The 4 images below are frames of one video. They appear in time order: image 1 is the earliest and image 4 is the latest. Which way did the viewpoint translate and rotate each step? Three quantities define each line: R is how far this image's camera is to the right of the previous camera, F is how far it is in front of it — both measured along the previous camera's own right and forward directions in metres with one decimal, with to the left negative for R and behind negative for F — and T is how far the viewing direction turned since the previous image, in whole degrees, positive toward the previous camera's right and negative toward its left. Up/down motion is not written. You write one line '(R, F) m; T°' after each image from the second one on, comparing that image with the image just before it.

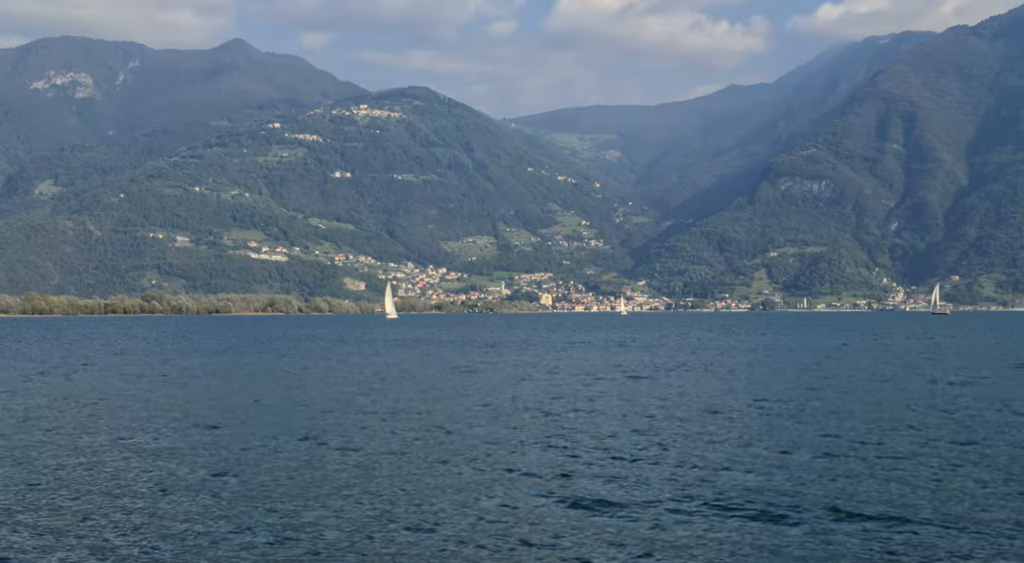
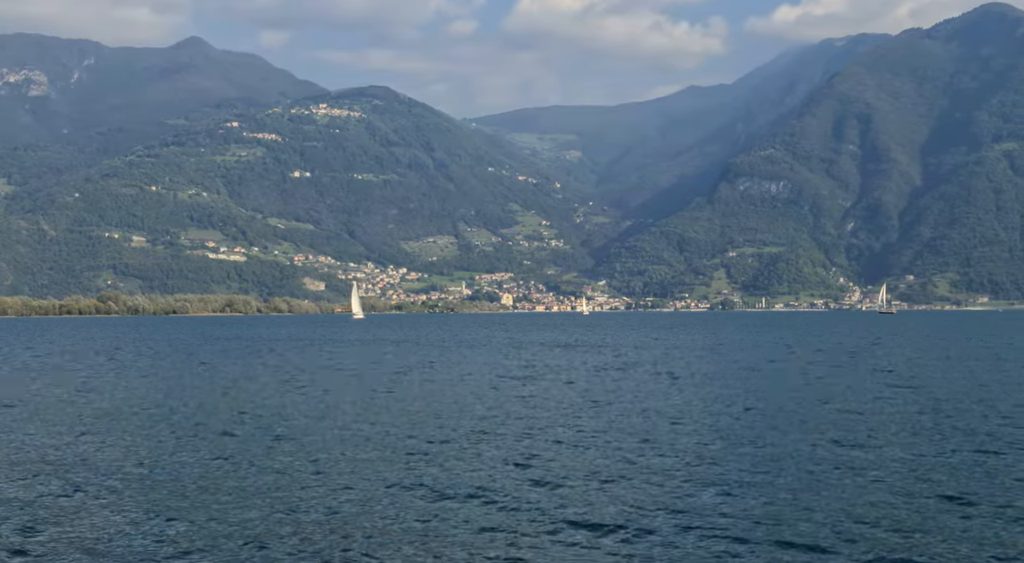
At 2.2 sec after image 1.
(-0.1, +0.5) m; +2°
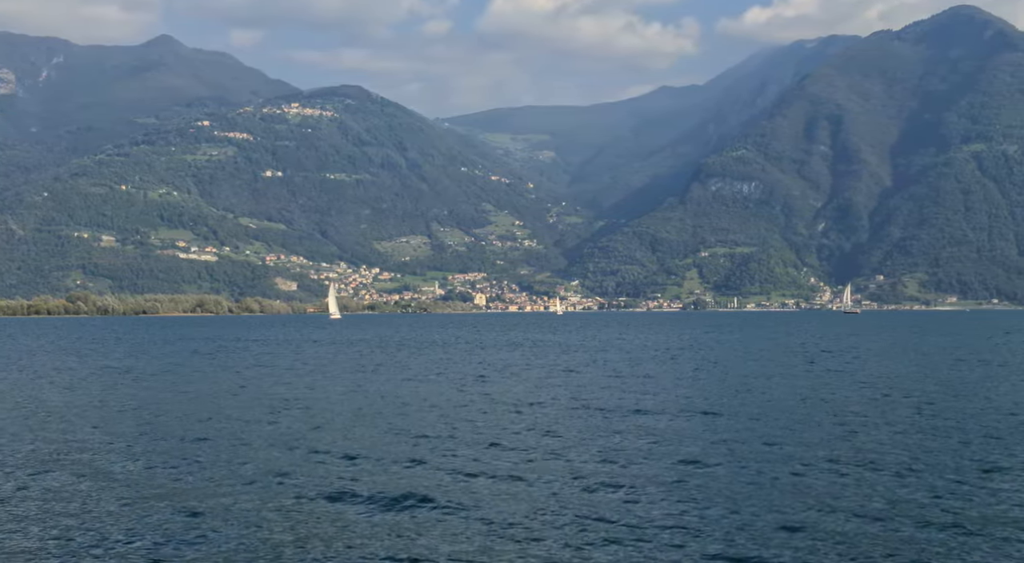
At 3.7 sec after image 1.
(-0.1, +0.3) m; +1°
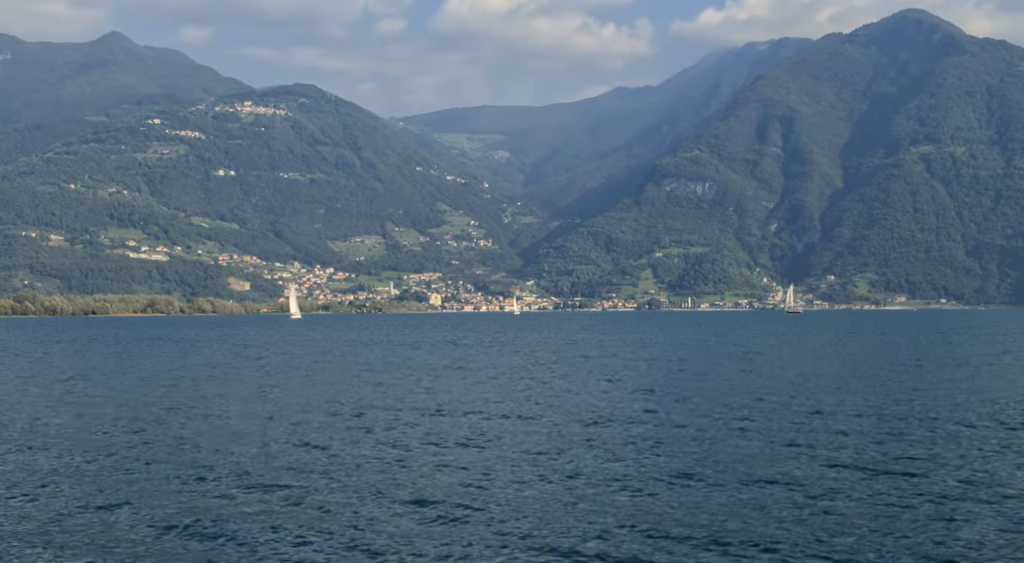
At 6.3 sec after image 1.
(-0.2, +0.8) m; +2°
